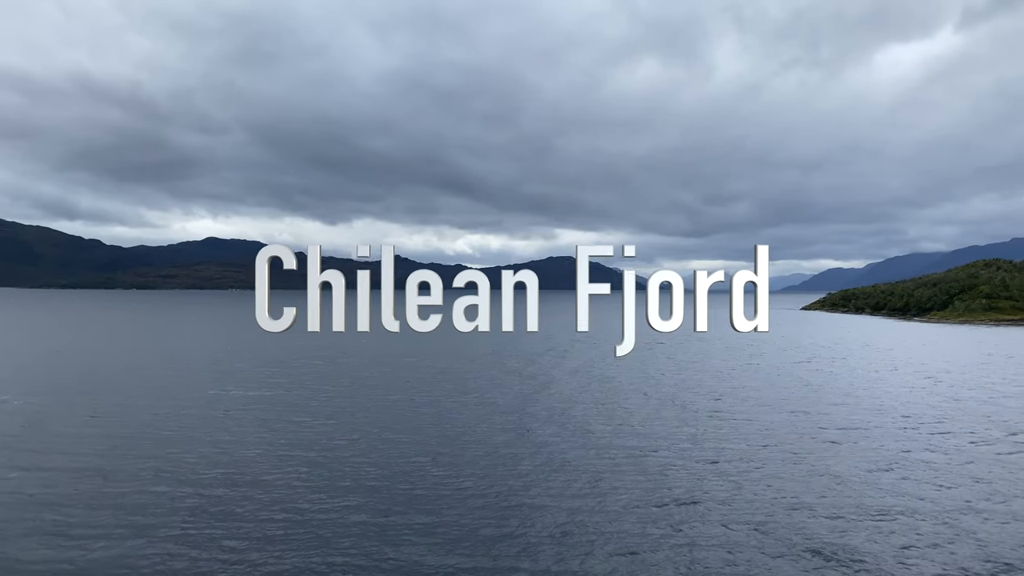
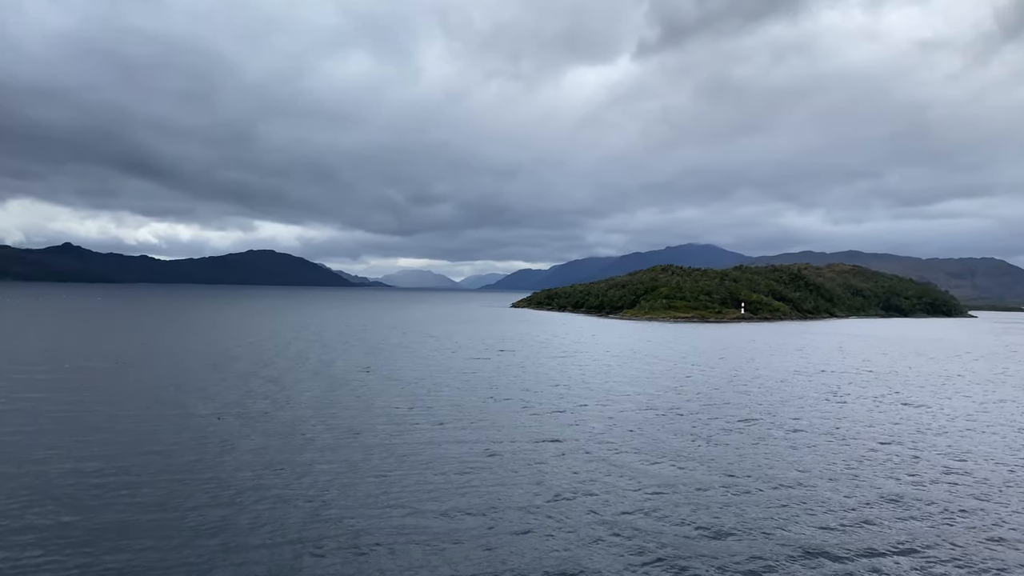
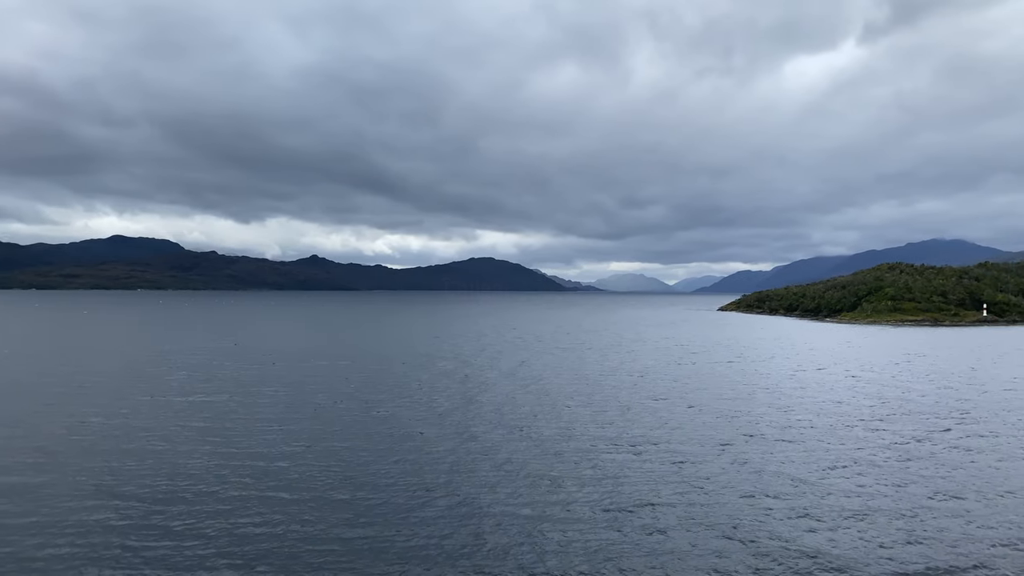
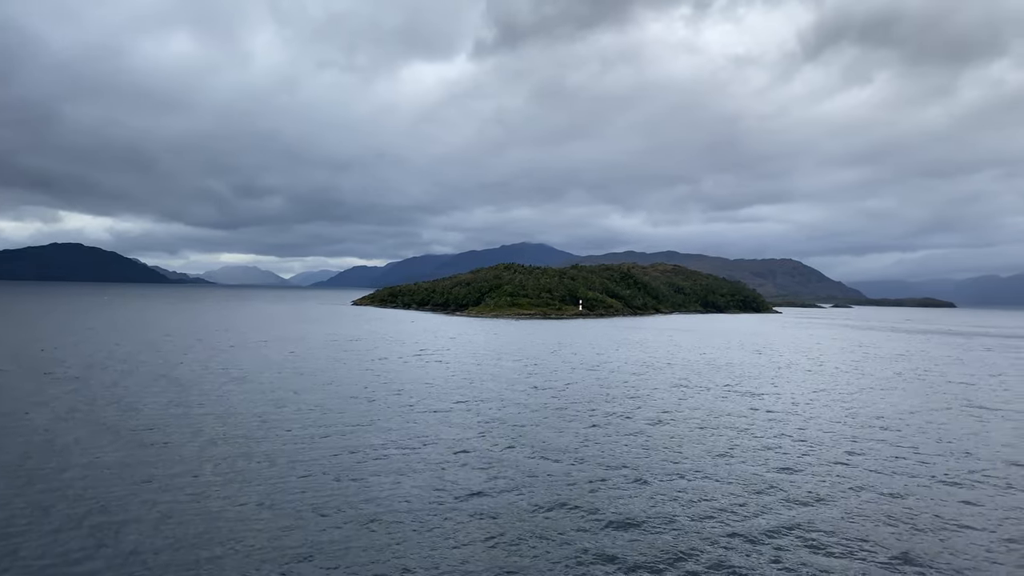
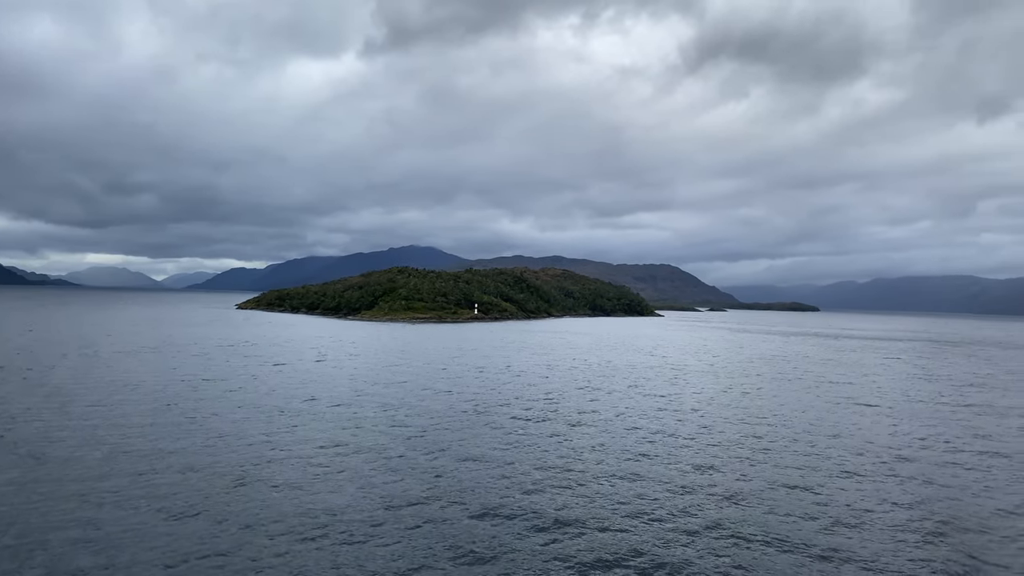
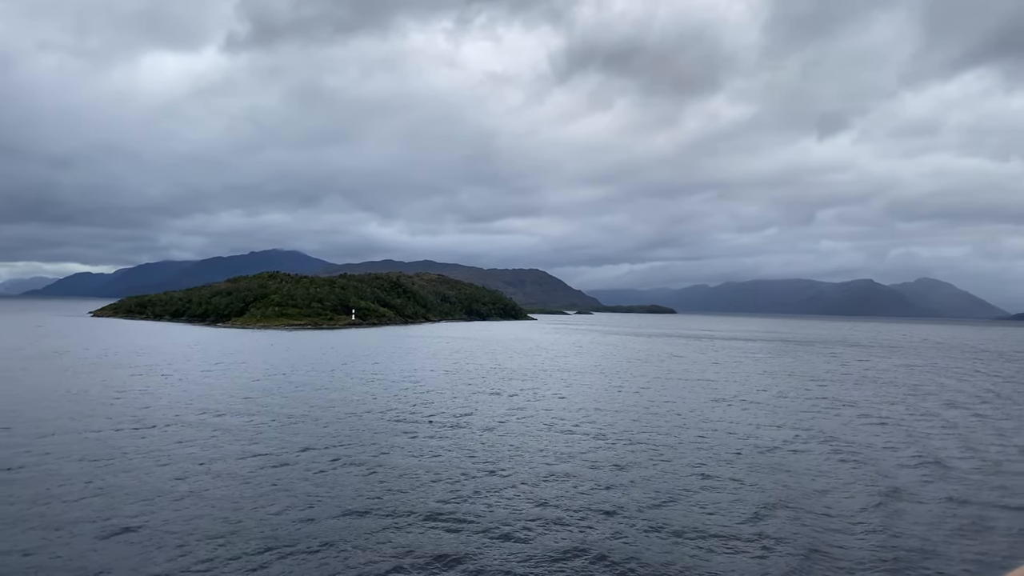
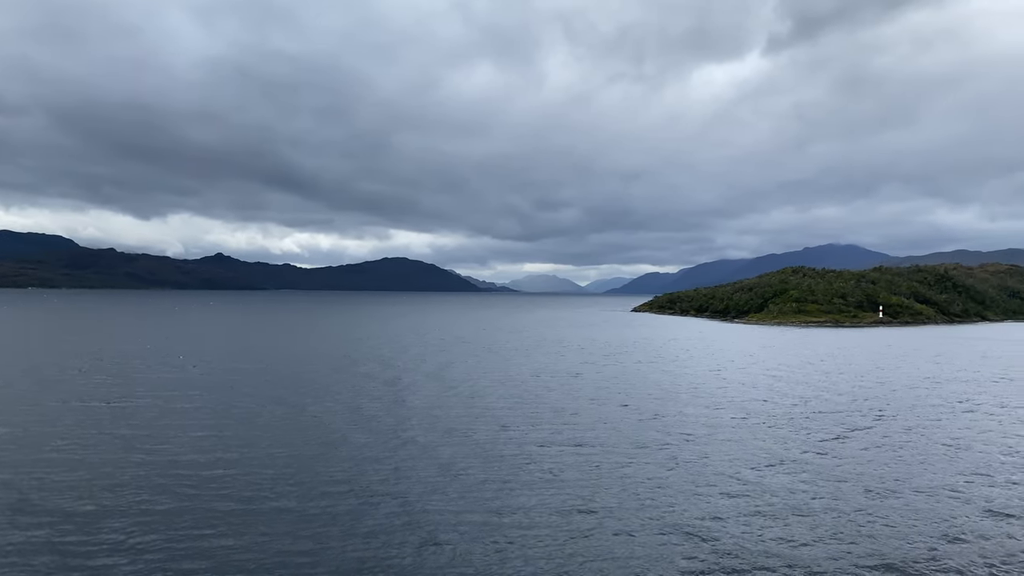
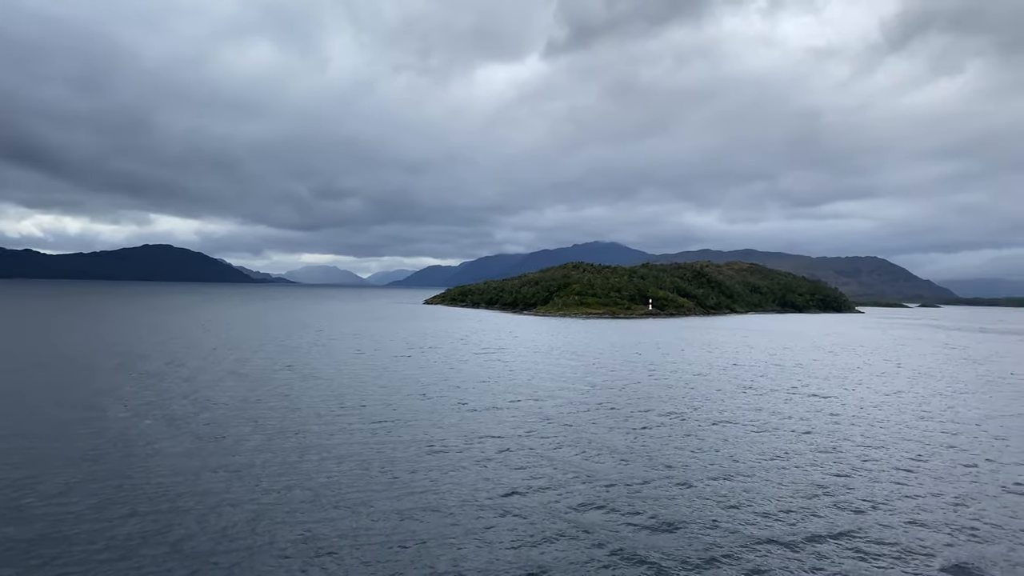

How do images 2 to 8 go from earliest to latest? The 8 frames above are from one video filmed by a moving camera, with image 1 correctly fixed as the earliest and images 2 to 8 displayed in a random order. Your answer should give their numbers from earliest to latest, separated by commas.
3, 7, 2, 8, 4, 5, 6
